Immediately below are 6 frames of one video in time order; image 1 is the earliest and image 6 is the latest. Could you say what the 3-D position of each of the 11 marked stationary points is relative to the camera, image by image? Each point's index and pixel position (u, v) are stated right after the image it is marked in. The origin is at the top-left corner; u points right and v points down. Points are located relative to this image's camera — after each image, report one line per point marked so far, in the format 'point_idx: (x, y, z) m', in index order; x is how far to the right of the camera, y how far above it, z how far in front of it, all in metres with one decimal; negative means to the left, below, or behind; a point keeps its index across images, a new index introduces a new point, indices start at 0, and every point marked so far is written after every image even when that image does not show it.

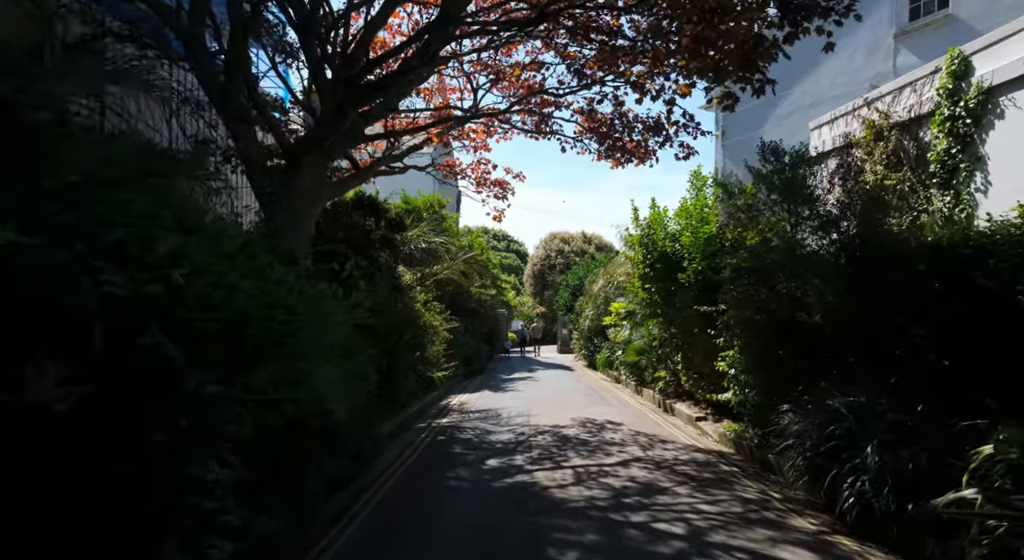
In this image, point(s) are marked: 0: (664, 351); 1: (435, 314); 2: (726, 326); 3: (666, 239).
0: (+3.7, -1.7, +15.2) m
1: (-2.0, -0.9, +16.1) m
2: (+3.6, -0.8, +10.5) m
3: (+3.4, +0.9, +13.7) m
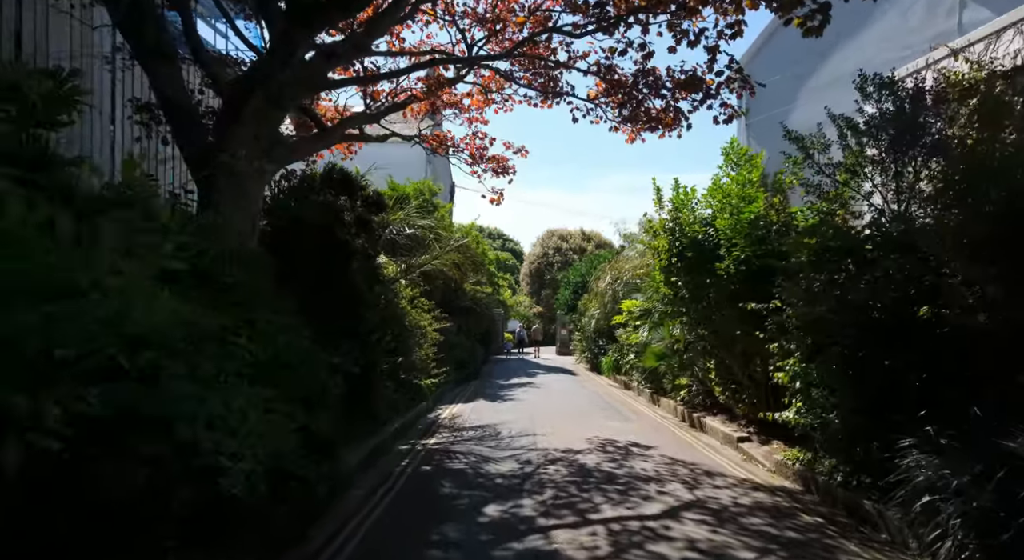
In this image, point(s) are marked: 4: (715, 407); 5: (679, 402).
0: (+3.7, -1.6, +13.1) m
1: (-2.0, -0.7, +13.9) m
2: (+3.7, -0.6, +8.3) m
3: (+3.4, +1.0, +11.5) m
4: (+4.2, -2.6, +12.7) m
5: (+3.8, -2.8, +14.2) m
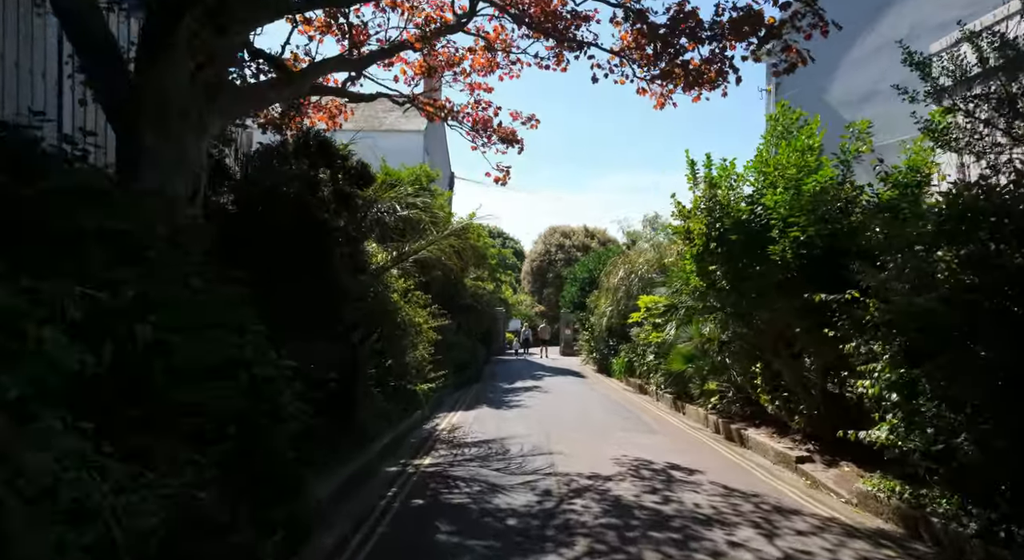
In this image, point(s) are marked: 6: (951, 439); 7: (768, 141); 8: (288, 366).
0: (+3.9, -1.4, +11.4) m
1: (-1.8, -0.6, +12.2) m
2: (+3.8, -0.5, +6.6) m
3: (+3.5, +1.2, +9.8) m
4: (+4.3, -2.4, +11.0) m
5: (+3.9, -2.6, +12.5) m
6: (+3.7, -1.3, +5.3) m
7: (+3.9, +2.1, +9.8) m
8: (-1.9, -0.7, +5.3) m
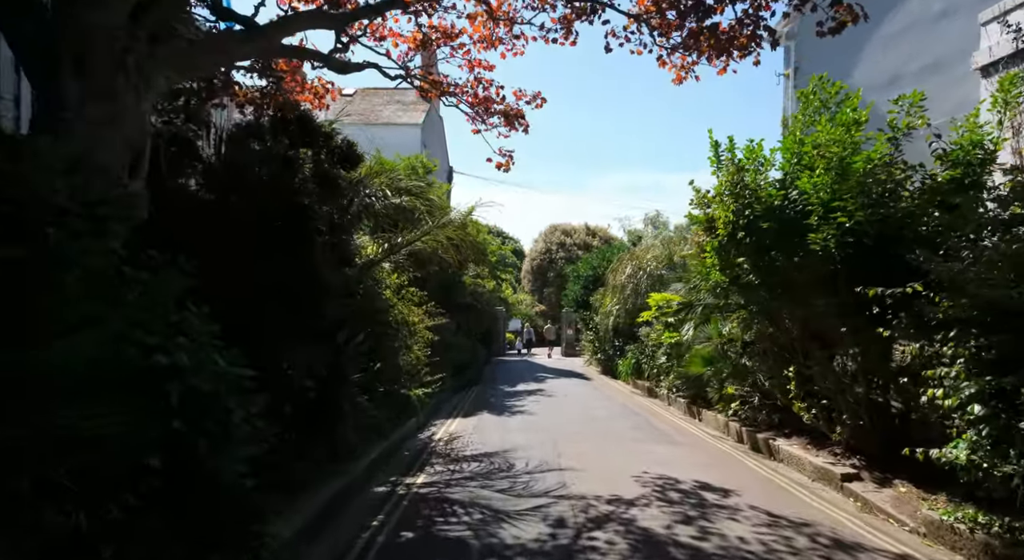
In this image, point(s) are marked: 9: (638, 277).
0: (+3.9, -1.3, +10.3) m
1: (-1.8, -0.5, +11.2) m
2: (+3.9, -0.4, +5.6) m
3: (+3.6, +1.3, +8.8) m
4: (+4.4, -2.3, +10.0) m
5: (+4.0, -2.5, +11.5) m
6: (+3.8, -1.2, +4.3) m
7: (+4.0, +2.2, +8.8) m
8: (-1.8, -0.6, +4.2) m
9: (+3.8, +0.1, +19.2) m
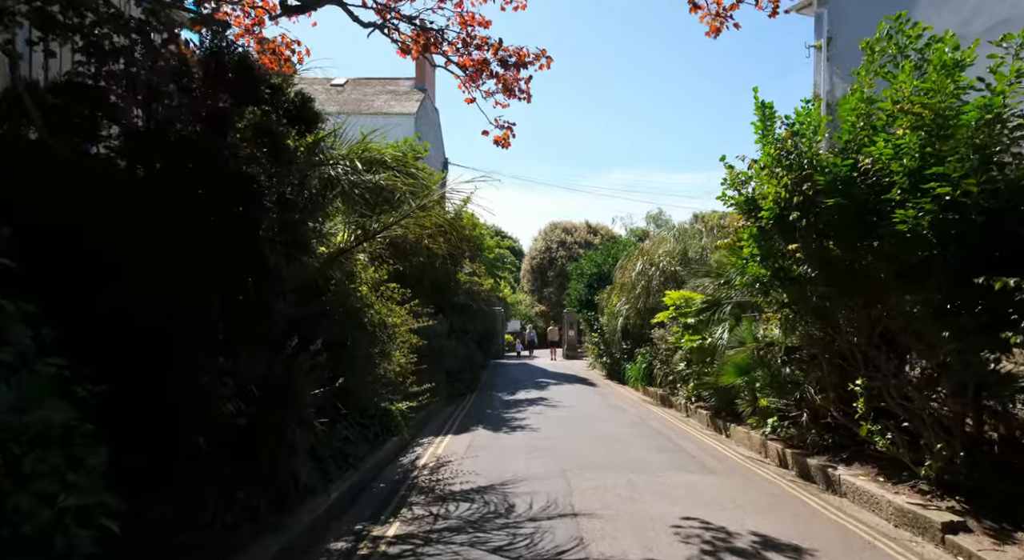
0: (+3.9, -1.2, +8.7) m
1: (-1.8, -0.4, +9.5) m
2: (+3.9, -0.3, +3.9) m
3: (+3.6, +1.4, +7.1) m
4: (+4.4, -2.2, +8.3) m
5: (+4.0, -2.4, +9.8) m
6: (+3.8, -1.1, +2.6) m
7: (+4.0, +2.3, +7.1) m
8: (-1.8, -0.5, +2.5) m
9: (+3.8, +0.2, +17.5) m
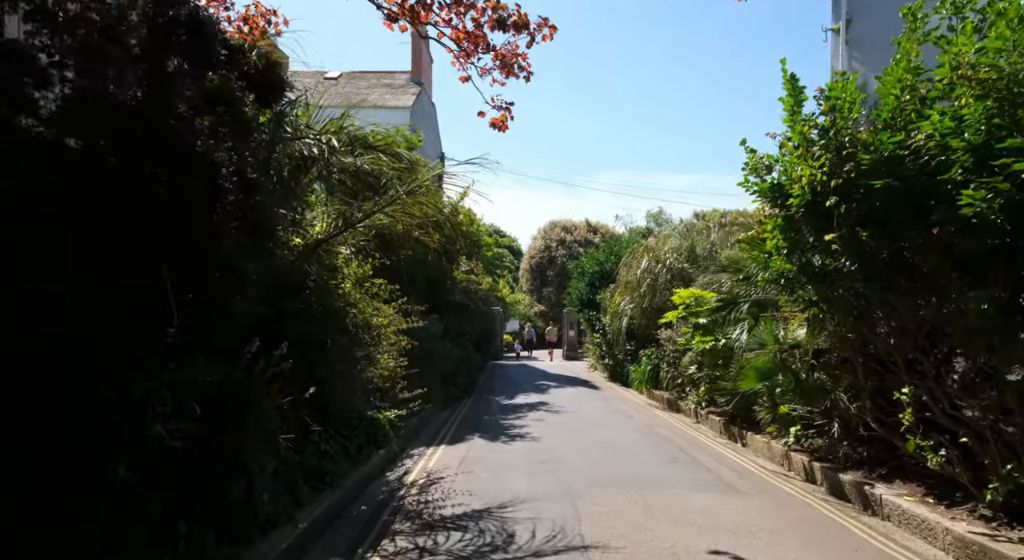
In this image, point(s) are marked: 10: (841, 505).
0: (+3.9, -1.2, +7.8) m
1: (-1.8, -0.3, +8.6) m
2: (+3.9, -0.2, +3.1) m
3: (+3.6, +1.5, +6.2) m
4: (+4.4, -2.2, +7.5) m
5: (+4.0, -2.4, +8.9) m
6: (+3.8, -1.1, +1.7) m
7: (+4.0, +2.4, +6.2) m
8: (-1.8, -0.5, +1.7) m
9: (+3.8, +0.2, +16.7) m
10: (+3.7, -2.5, +7.0) m
